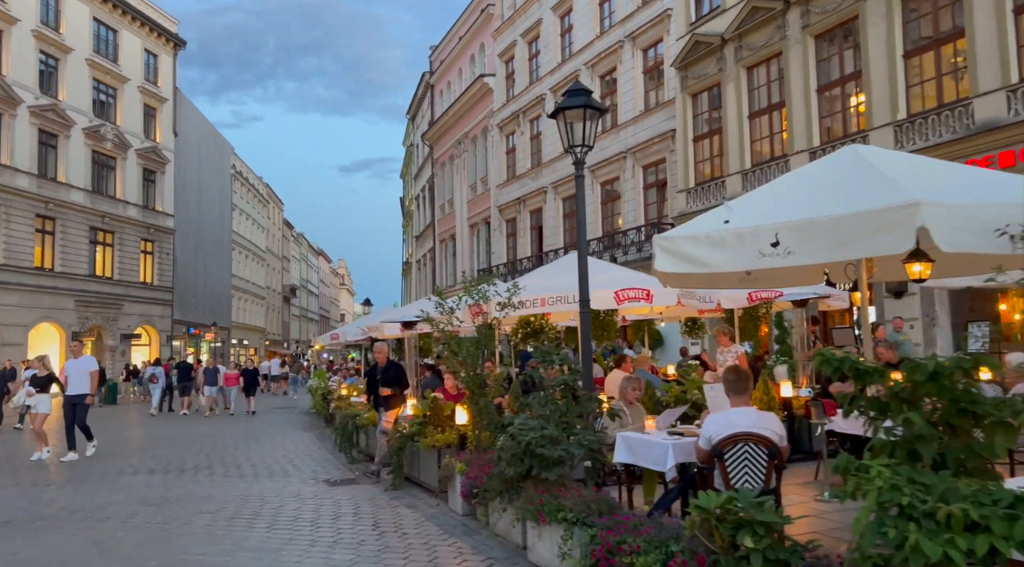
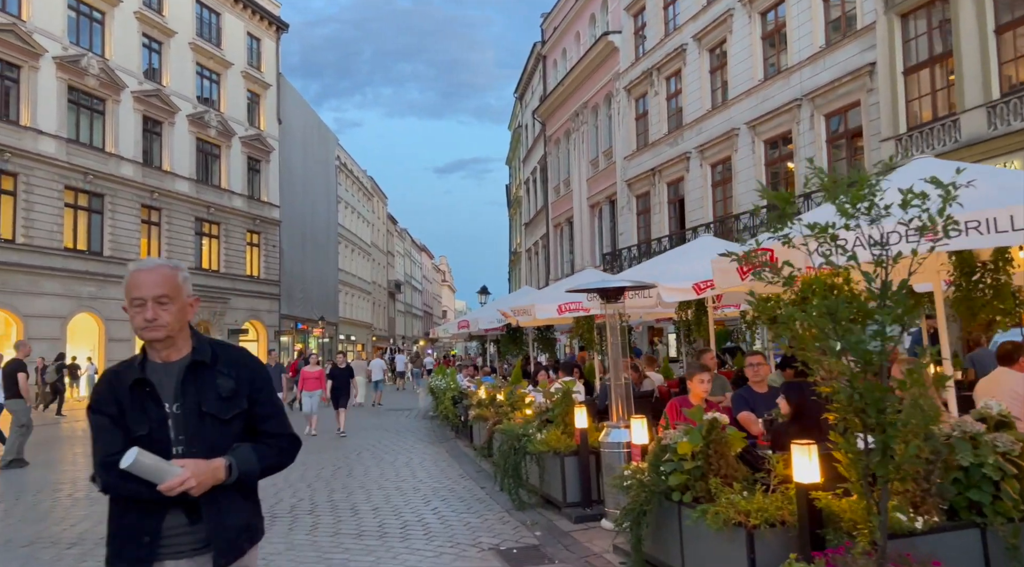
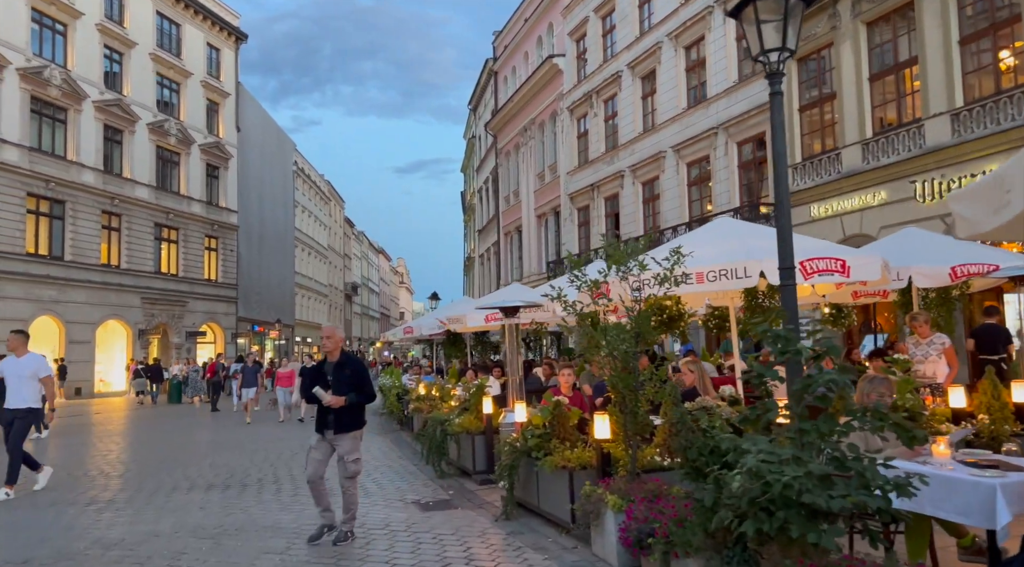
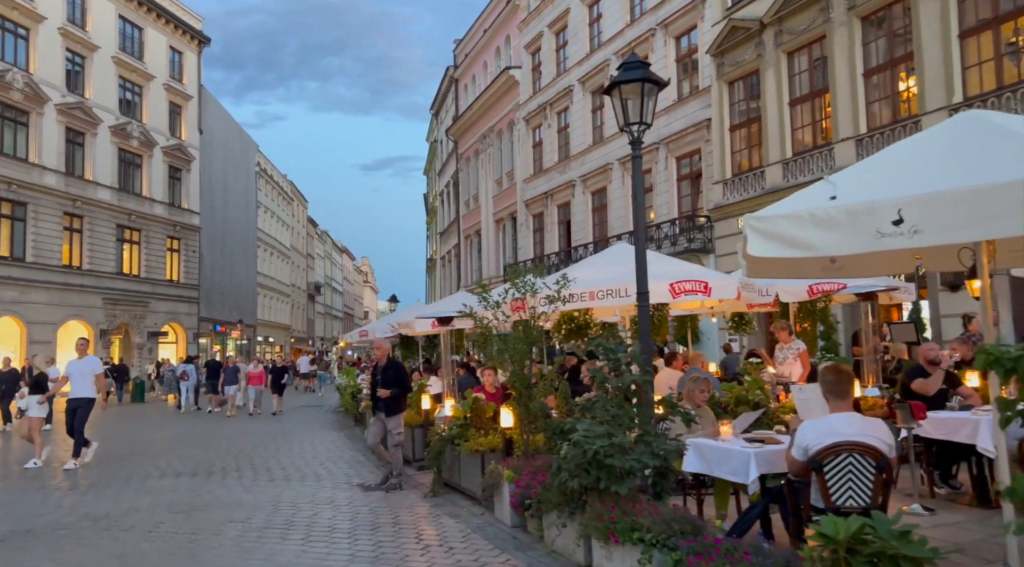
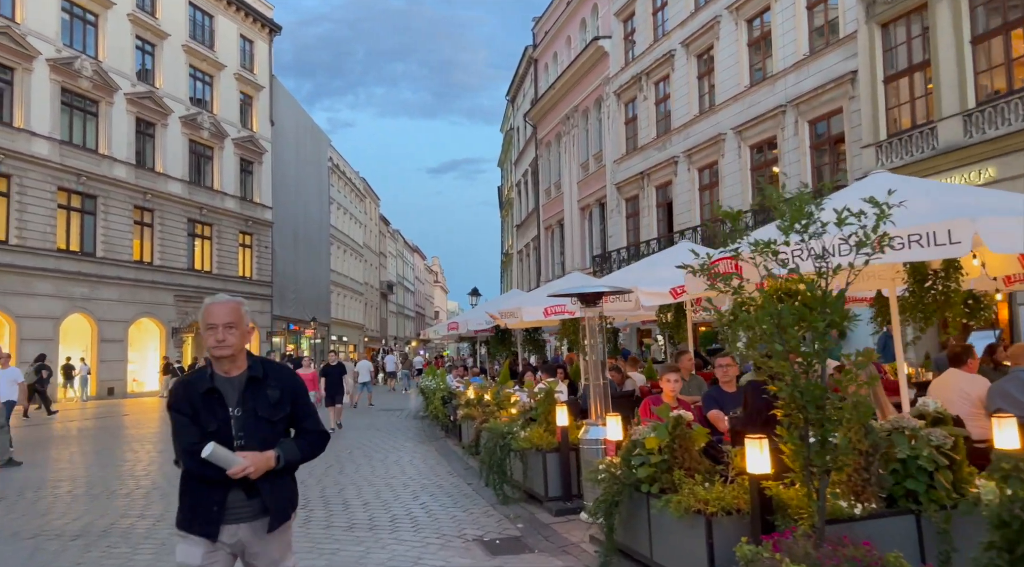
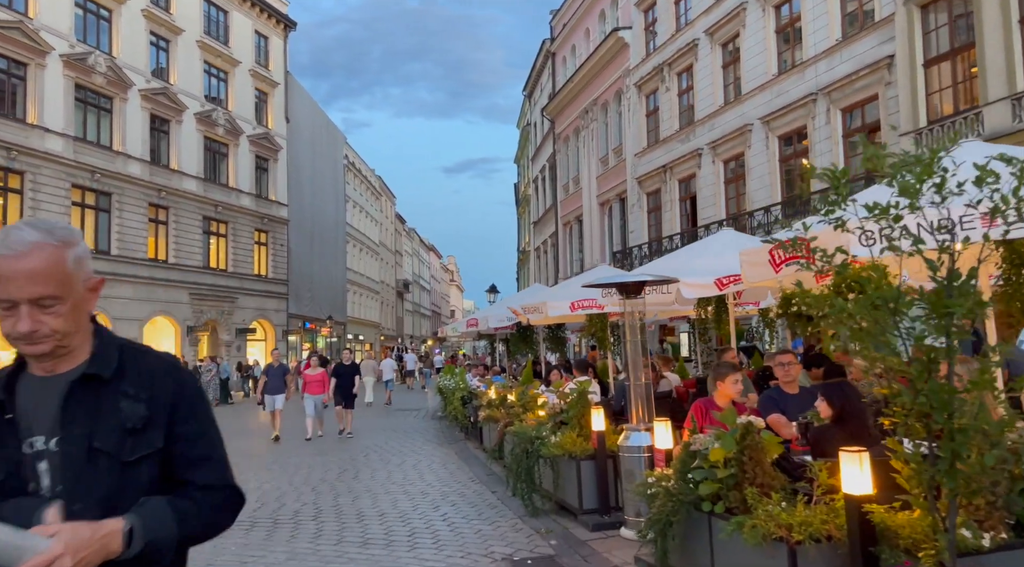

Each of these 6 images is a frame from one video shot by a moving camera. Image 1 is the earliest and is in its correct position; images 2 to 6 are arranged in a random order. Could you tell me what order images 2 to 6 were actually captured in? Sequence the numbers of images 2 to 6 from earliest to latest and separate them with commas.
4, 3, 5, 2, 6
